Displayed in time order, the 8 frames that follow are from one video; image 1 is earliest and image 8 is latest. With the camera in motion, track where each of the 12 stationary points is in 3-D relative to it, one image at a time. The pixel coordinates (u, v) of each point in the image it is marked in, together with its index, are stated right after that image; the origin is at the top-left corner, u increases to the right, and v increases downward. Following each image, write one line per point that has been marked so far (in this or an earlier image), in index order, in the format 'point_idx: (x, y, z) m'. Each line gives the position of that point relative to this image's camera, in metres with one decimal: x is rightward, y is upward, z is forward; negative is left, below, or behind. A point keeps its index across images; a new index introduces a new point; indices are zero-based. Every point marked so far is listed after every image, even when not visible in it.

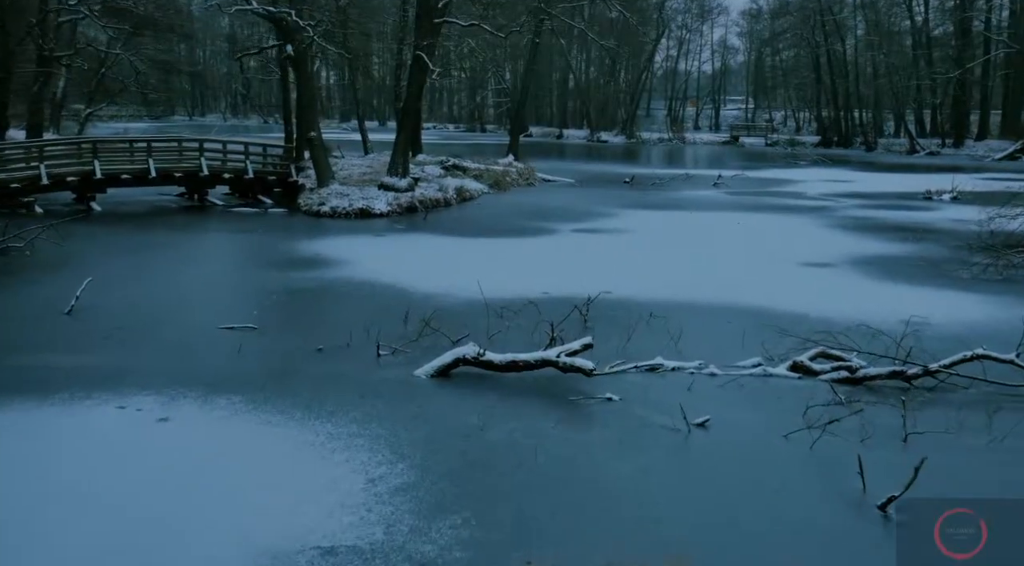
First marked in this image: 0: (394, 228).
0: (-2.5, +1.2, +18.4) m
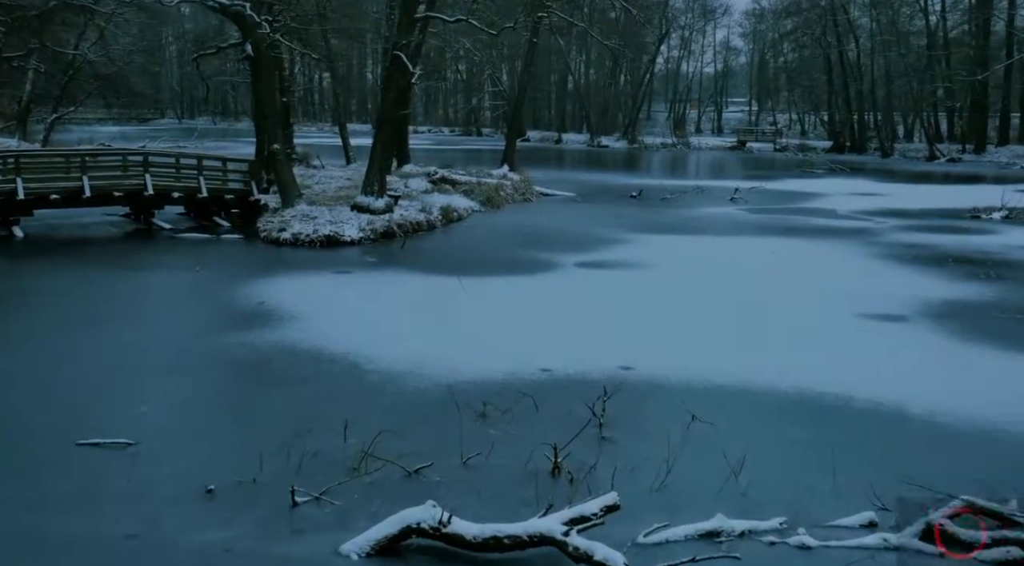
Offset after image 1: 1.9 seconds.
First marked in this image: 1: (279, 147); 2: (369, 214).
0: (-2.7, +0.4, +15.5) m
1: (-5.1, +3.0, +19.1) m
2: (-3.0, +1.4, +18.3) m
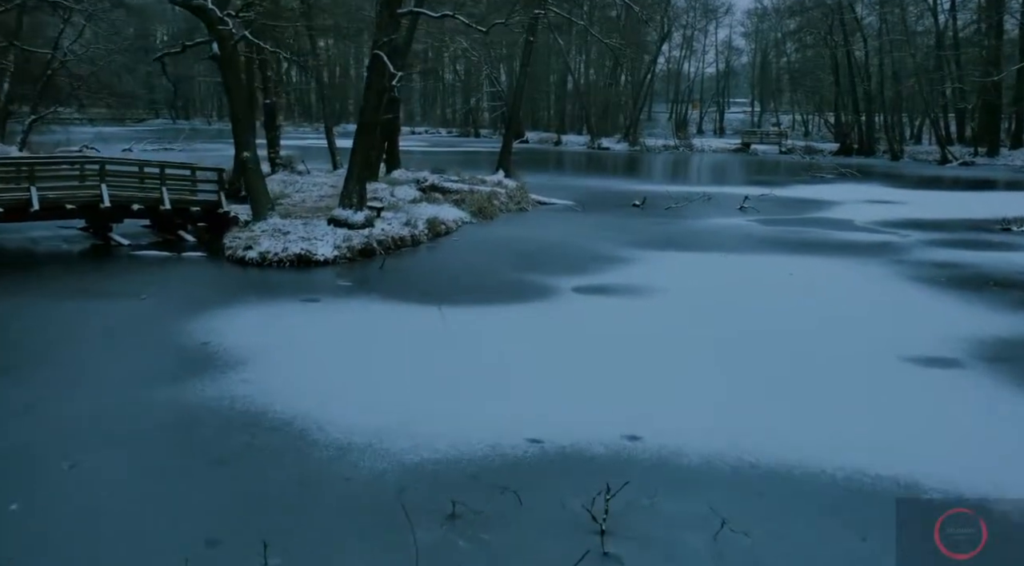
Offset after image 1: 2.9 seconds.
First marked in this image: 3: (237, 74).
0: (-2.8, 0.0, +13.9) m
1: (-5.3, +2.6, +17.5) m
2: (-3.2, +1.0, +16.6) m
3: (-5.4, +4.1, +17.3) m
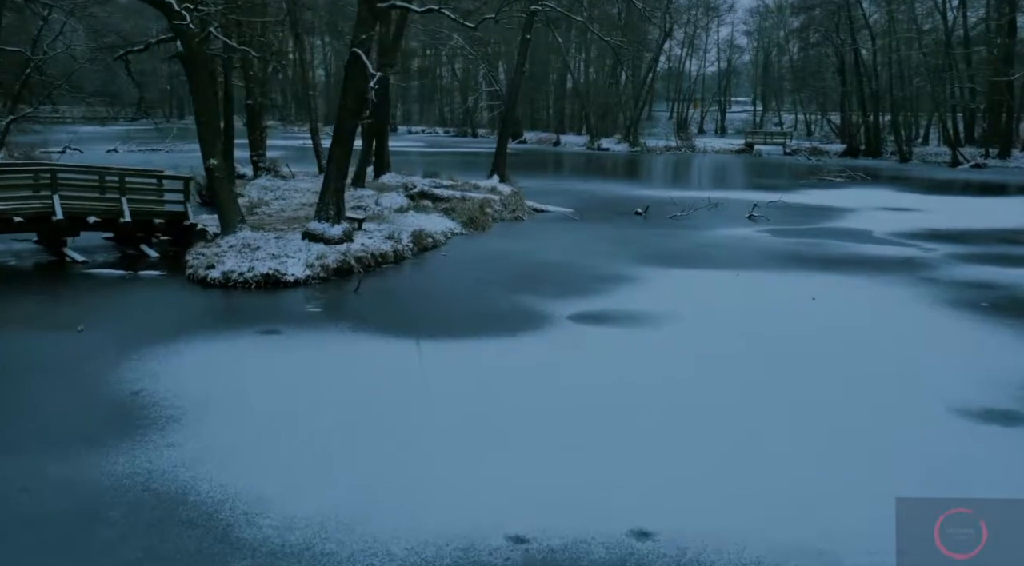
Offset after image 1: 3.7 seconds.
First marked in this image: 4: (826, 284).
0: (-3.0, -0.4, +12.4) m
1: (-5.4, +2.3, +16.0) m
2: (-3.3, +0.7, +15.2) m
3: (-5.6, +3.8, +15.8) m
4: (+5.4, 0.0, +14.9) m
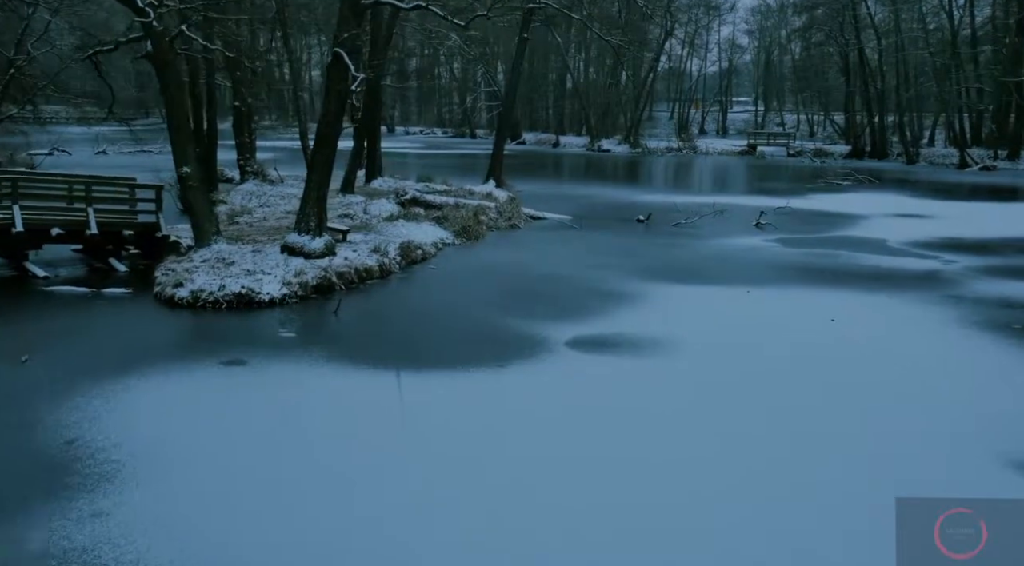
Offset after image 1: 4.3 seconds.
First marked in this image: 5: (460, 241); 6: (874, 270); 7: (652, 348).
0: (-3.1, -0.7, +11.3) m
1: (-5.5, +2.0, +14.9) m
2: (-3.4, +0.4, +14.1) m
3: (-5.7, +3.5, +14.7) m
4: (+5.3, -0.3, +13.8) m
5: (-1.1, +0.9, +19.0) m
6: (+6.8, +0.2, +16.4) m
7: (+1.8, -0.8, +11.0) m
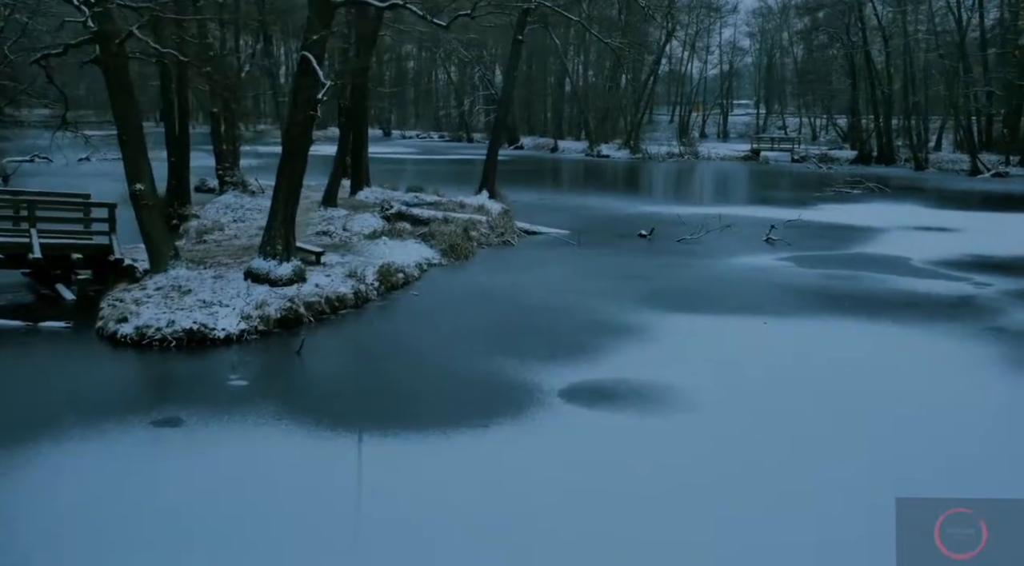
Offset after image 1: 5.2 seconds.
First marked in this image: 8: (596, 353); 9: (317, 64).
0: (-3.2, -1.1, +9.9) m
1: (-5.7, +1.5, +13.5) m
2: (-3.6, -0.1, +12.6) m
3: (-5.8, +3.0, +13.2) m
4: (+5.1, -0.8, +12.4) m
5: (-1.3, +0.5, +17.5) m
6: (+6.7, -0.2, +14.9) m
7: (+1.6, -1.3, +9.5) m
8: (+1.1, -0.9, +11.1) m
9: (-2.8, +3.2, +12.7) m
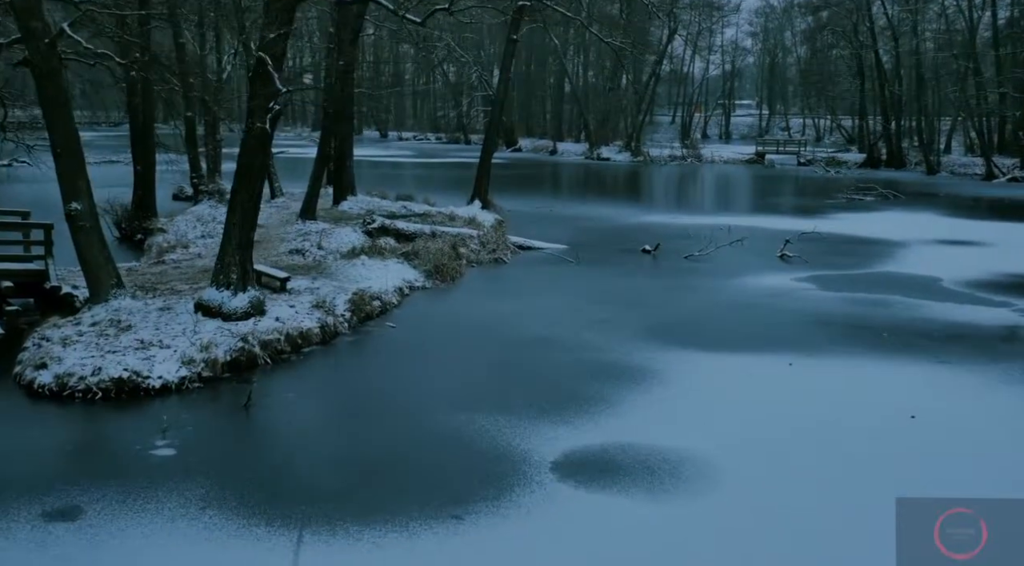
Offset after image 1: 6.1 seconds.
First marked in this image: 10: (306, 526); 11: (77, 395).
0: (-3.4, -1.6, +8.2) m
1: (-5.9, +1.1, +11.8) m
2: (-3.8, -0.5, +11.0) m
3: (-6.0, +2.6, +11.6) m
4: (+5.0, -1.2, +10.7) m
5: (-1.4, 0.0, +15.9) m
6: (+6.5, -0.7, +13.3) m
7: (+1.5, -1.7, +7.8) m
8: (+0.9, -1.3, +9.5) m
9: (-3.0, +2.7, +11.1) m
10: (-1.6, -1.9, +6.8) m
11: (-4.7, -1.2, +9.4) m
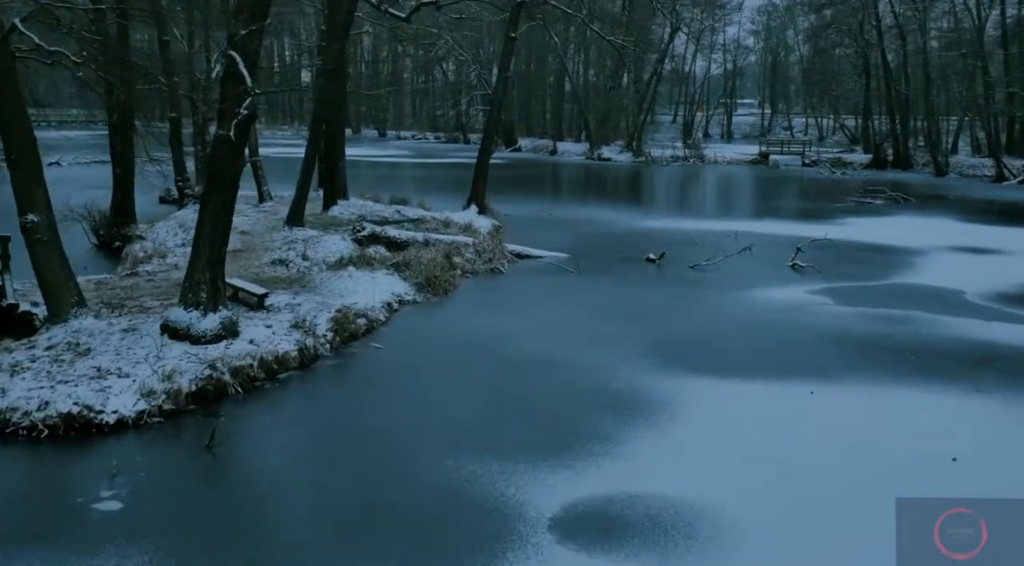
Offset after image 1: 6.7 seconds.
0: (-3.4, -1.8, +7.3) m
1: (-5.9, +0.8, +10.8) m
2: (-3.8, -0.7, +10.0) m
3: (-6.1, +2.3, +10.6) m
4: (+4.9, -1.5, +9.7) m
5: (-1.5, -0.2, +14.9) m
6: (+6.5, -0.9, +12.3) m
7: (+1.4, -2.0, +6.9) m
8: (+0.9, -1.6, +8.5) m
9: (-3.0, +2.5, +10.1) m
10: (-1.7, -2.1, +5.8) m
11: (-4.8, -1.4, +8.5) m
